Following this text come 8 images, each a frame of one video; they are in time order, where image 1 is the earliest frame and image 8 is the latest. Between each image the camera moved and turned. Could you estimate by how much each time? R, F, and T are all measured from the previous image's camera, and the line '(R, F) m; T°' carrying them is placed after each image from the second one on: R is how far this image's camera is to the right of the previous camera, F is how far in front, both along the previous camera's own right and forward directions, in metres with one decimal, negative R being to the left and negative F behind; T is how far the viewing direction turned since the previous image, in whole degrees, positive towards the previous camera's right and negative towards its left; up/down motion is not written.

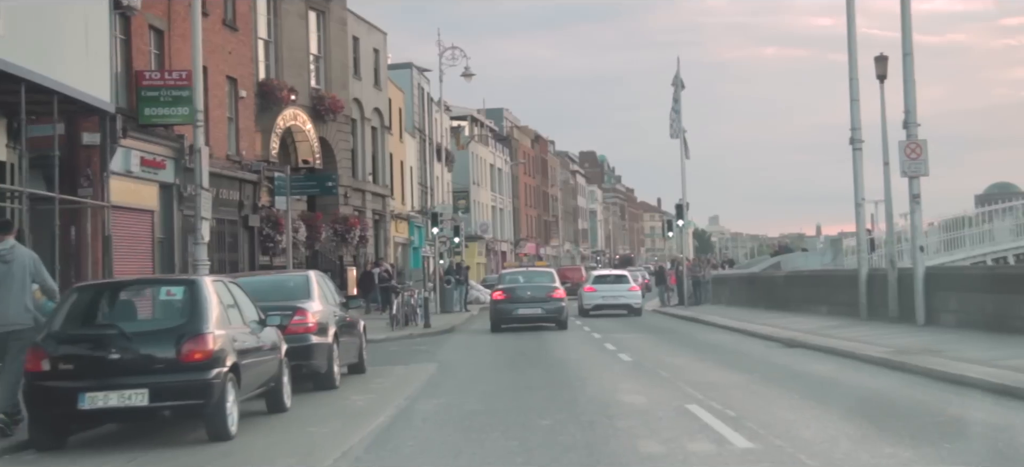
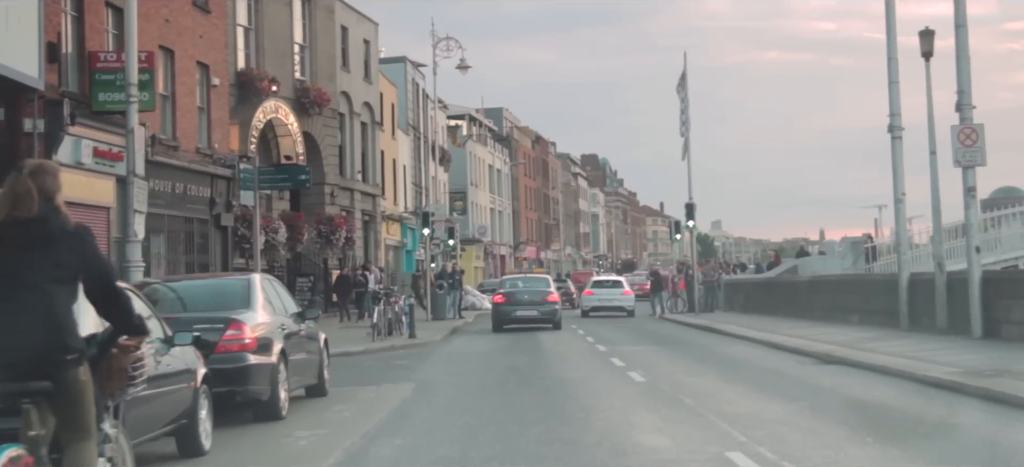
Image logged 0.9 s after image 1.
(+0.1, +2.6) m; 0°
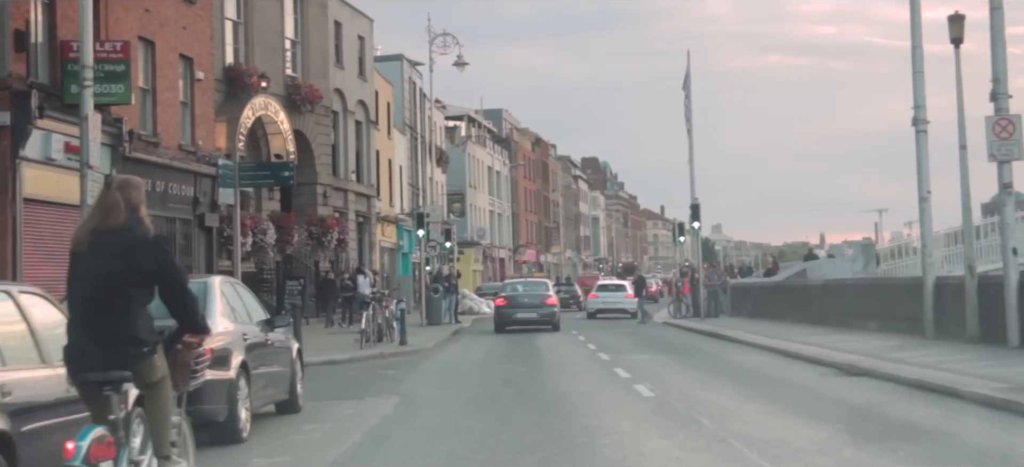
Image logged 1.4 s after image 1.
(+0.1, +1.3) m; 0°
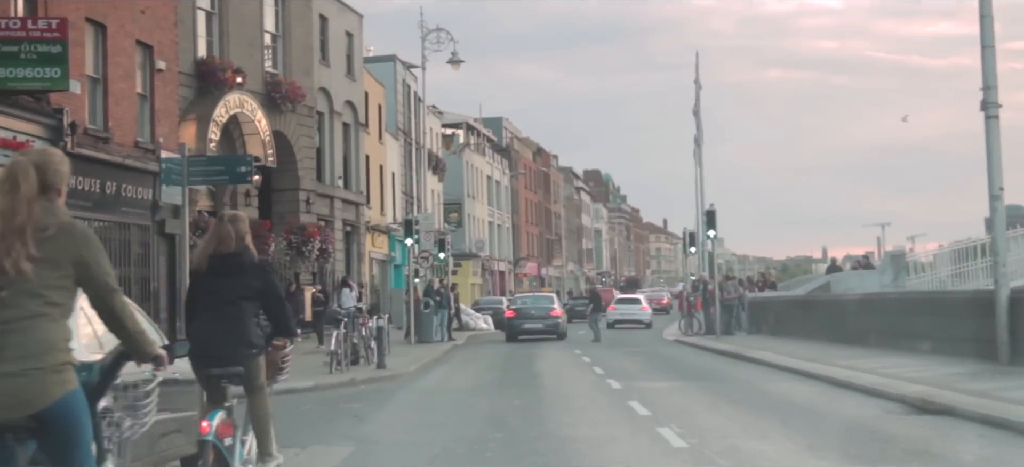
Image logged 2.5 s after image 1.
(+0.1, +3.0) m; 0°
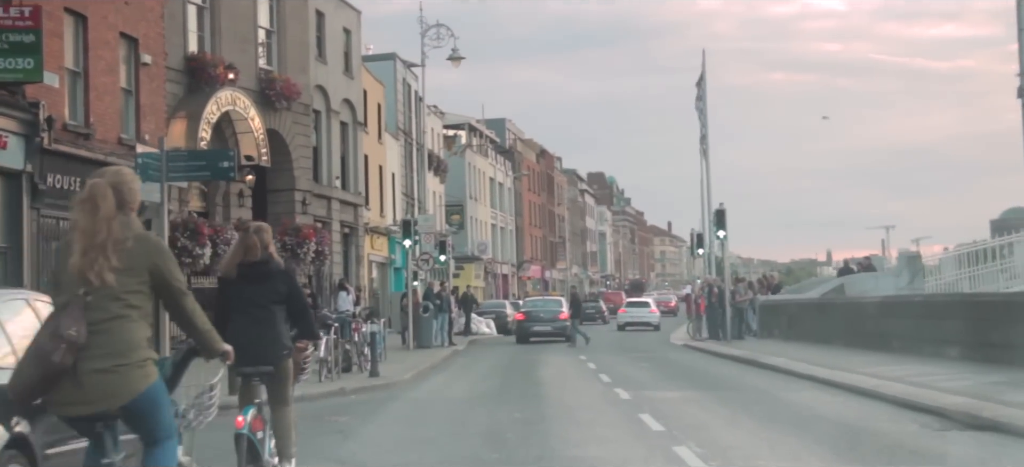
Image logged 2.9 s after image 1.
(0.0, +1.1) m; 0°
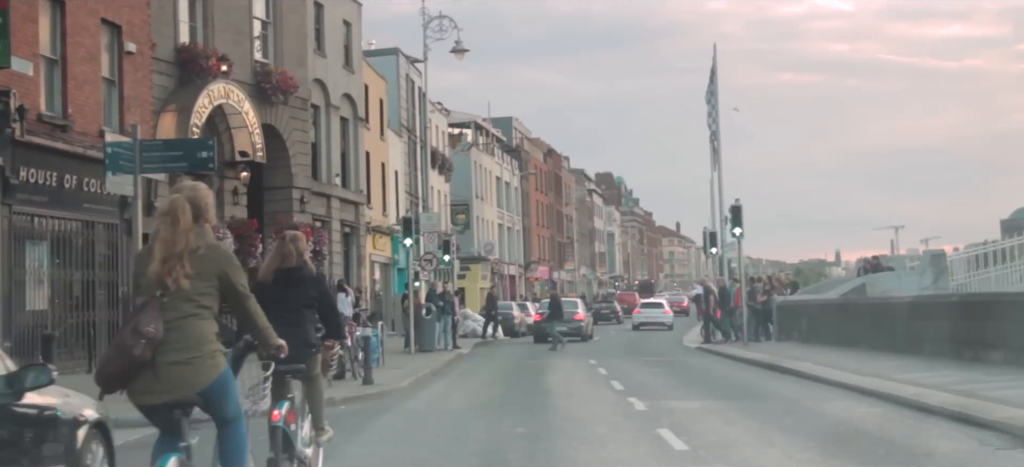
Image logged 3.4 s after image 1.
(+0.1, +1.4) m; 0°
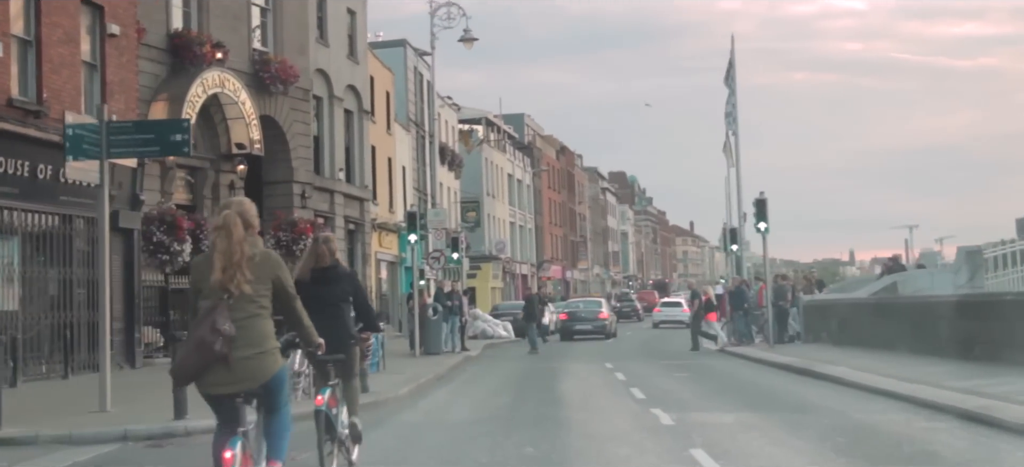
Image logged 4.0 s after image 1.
(0.0, +1.6) m; -1°
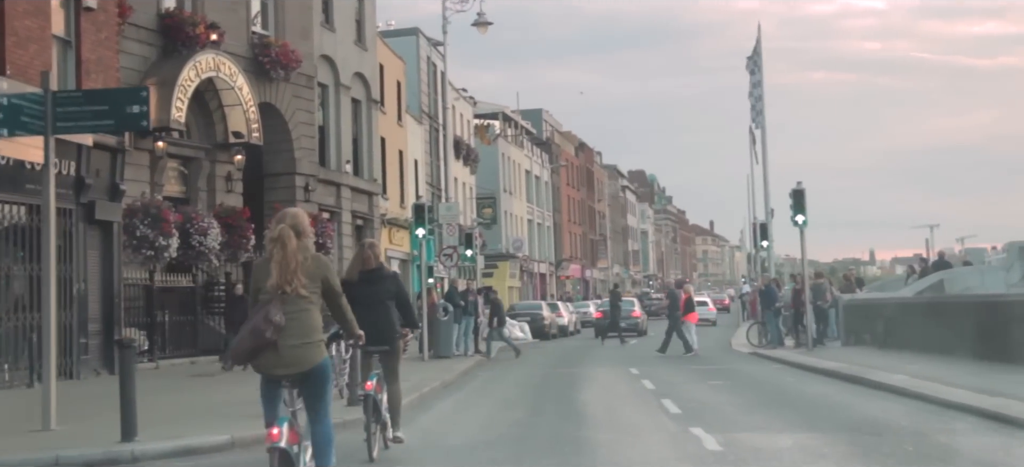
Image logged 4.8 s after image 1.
(+0.1, +2.0) m; -1°
